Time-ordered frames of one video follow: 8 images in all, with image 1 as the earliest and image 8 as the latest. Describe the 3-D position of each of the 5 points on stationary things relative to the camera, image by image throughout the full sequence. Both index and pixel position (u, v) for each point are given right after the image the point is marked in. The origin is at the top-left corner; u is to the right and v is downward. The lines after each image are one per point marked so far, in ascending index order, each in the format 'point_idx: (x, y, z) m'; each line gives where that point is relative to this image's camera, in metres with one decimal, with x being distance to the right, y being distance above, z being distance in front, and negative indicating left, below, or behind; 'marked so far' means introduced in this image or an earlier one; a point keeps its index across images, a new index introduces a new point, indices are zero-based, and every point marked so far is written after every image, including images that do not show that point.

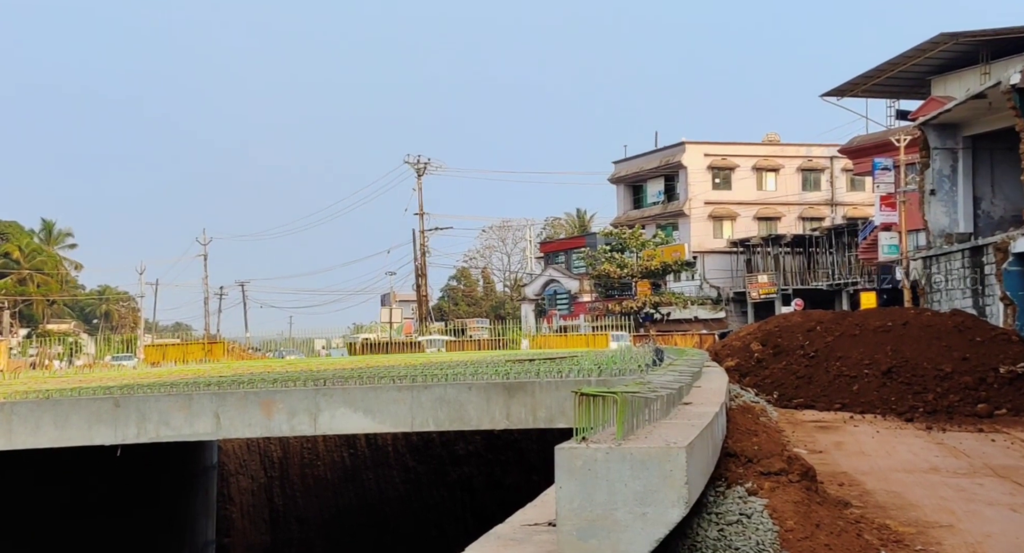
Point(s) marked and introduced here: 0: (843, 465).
0: (+4.3, -2.4, +14.5) m
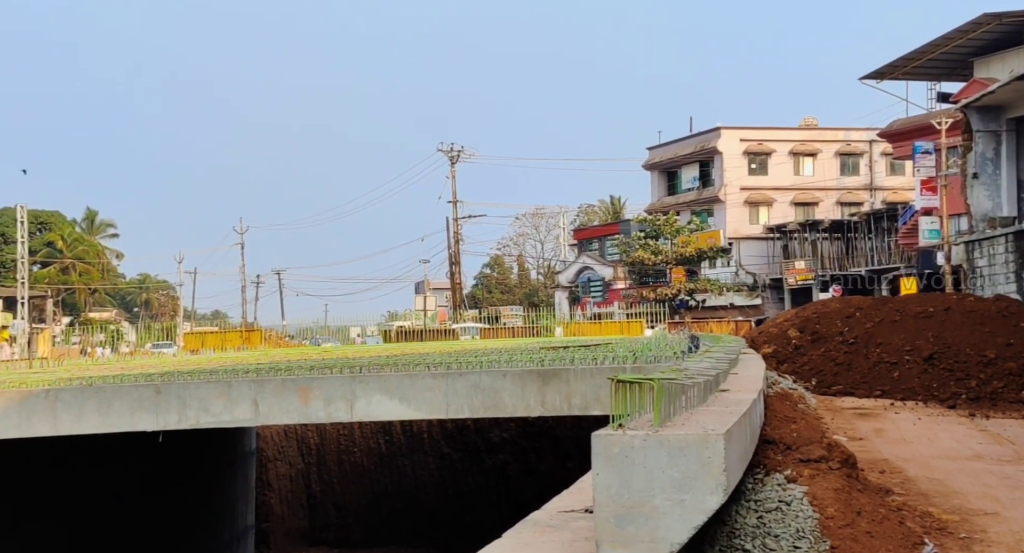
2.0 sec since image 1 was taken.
0: (+4.7, -2.2, +14.4) m
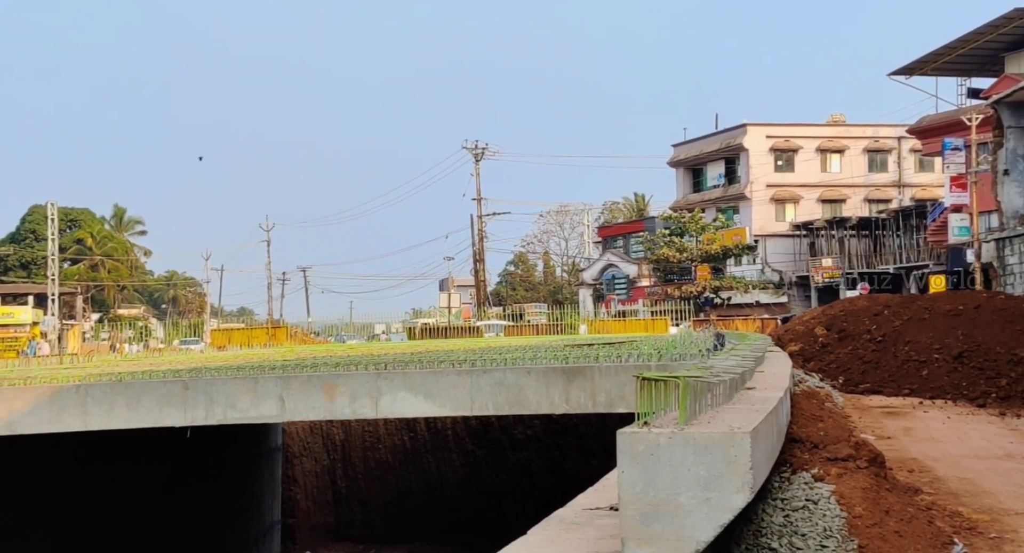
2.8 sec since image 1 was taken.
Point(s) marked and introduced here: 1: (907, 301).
0: (+5.0, -2.2, +14.2) m
1: (+6.4, -0.4, +18.7) m
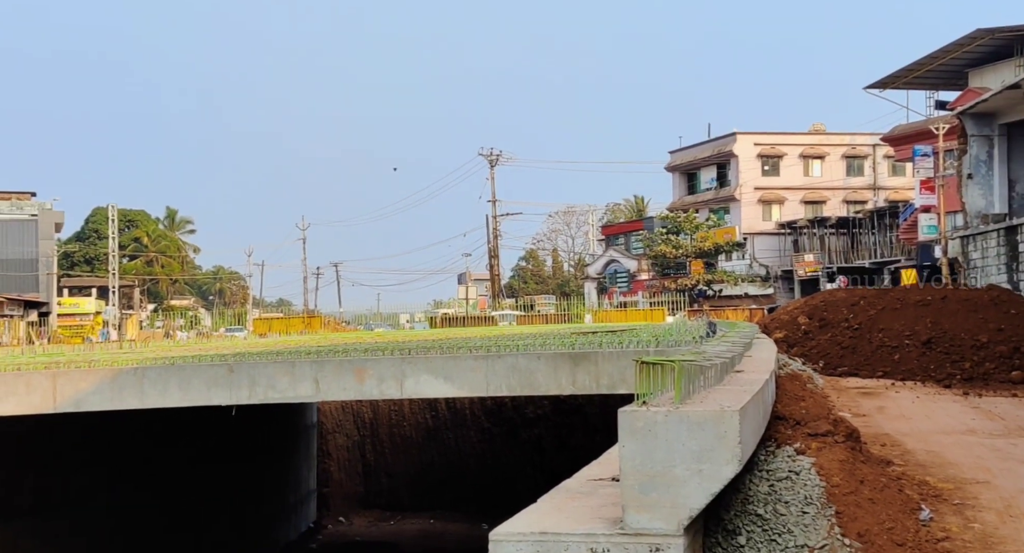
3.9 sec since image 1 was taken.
0: (+5.2, -2.1, +15.8) m
1: (+6.6, -0.3, +20.3) m
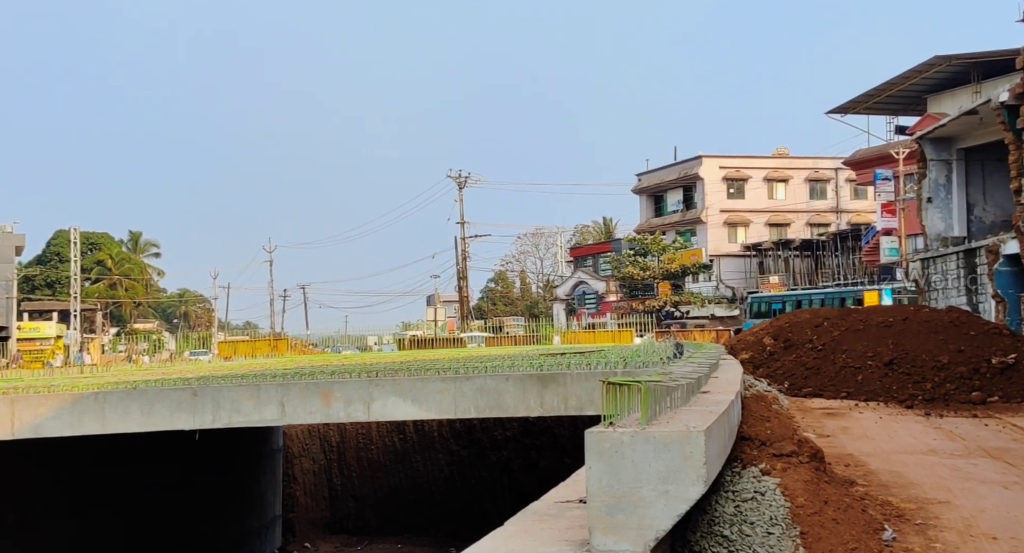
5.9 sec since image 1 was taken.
0: (+4.7, -2.4, +16.0) m
1: (+6.0, -0.7, +20.5) m
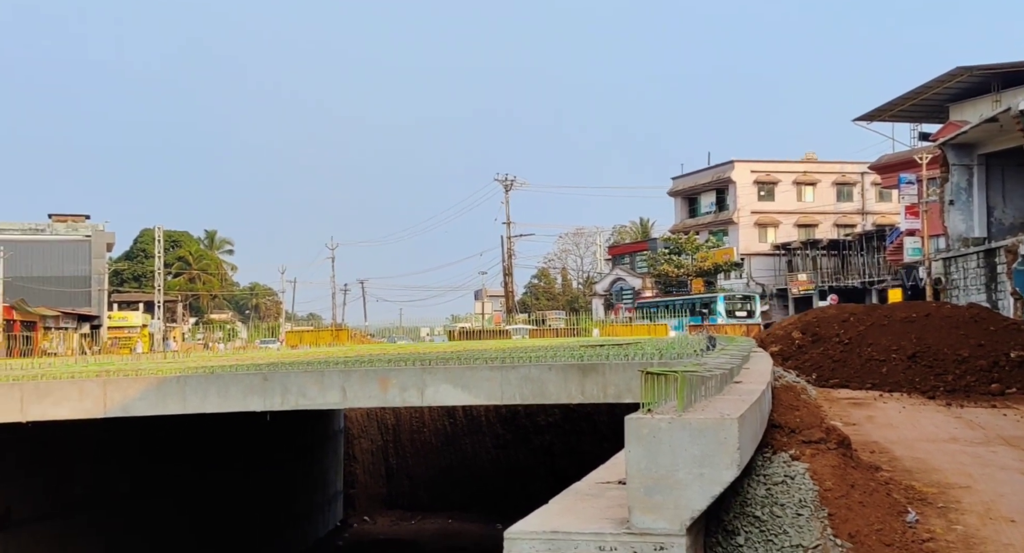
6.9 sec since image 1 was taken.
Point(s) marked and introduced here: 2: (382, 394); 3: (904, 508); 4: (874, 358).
0: (+5.4, -2.4, +17.0) m
1: (+6.8, -0.7, +21.5) m
2: (-2.0, -1.8, +17.3) m
3: (+4.9, -2.9, +14.3) m
4: (+6.3, -1.4, +19.8) m
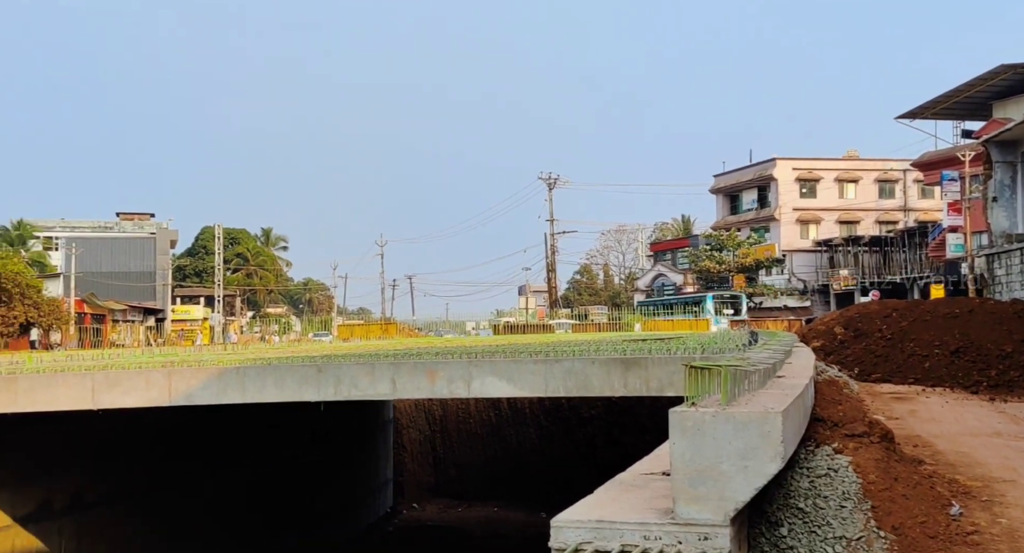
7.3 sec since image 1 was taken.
0: (+6.1, -2.3, +17.1) m
1: (+7.5, -0.6, +21.6) m
2: (-1.3, -1.7, +17.6) m
3: (+5.5, -2.8, +14.4) m
4: (+7.0, -1.4, +19.9) m
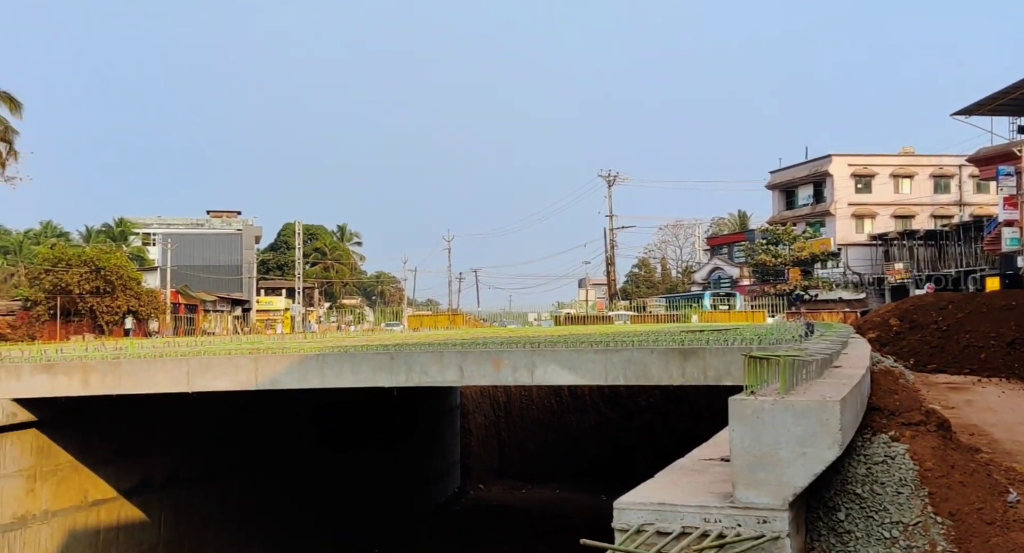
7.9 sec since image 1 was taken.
0: (+7.0, -2.2, +17.4) m
1: (+8.6, -0.6, +21.9) m
2: (-0.3, -1.5, +18.1) m
3: (+6.4, -2.6, +14.8) m
4: (+8.1, -1.3, +20.2) m
